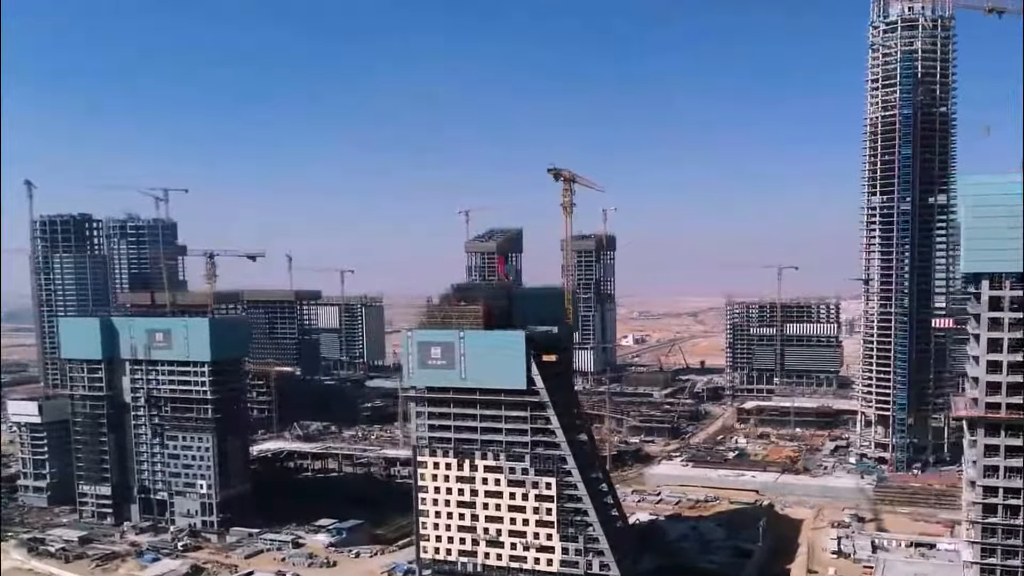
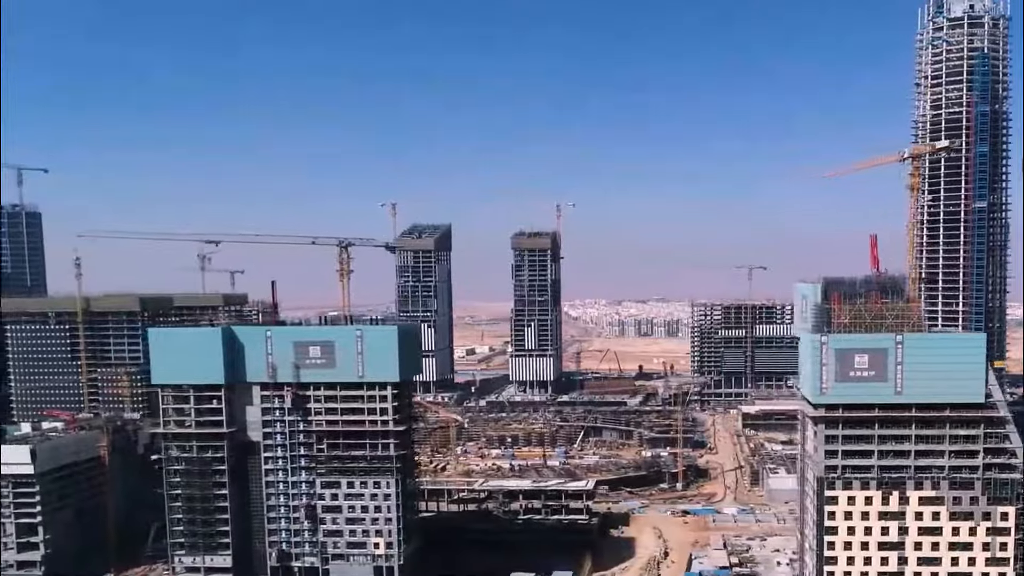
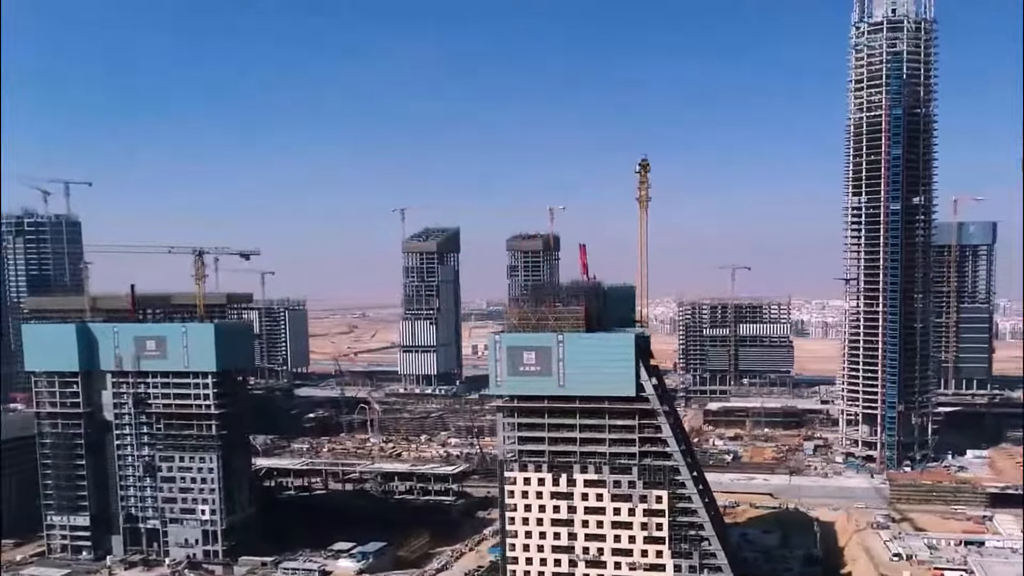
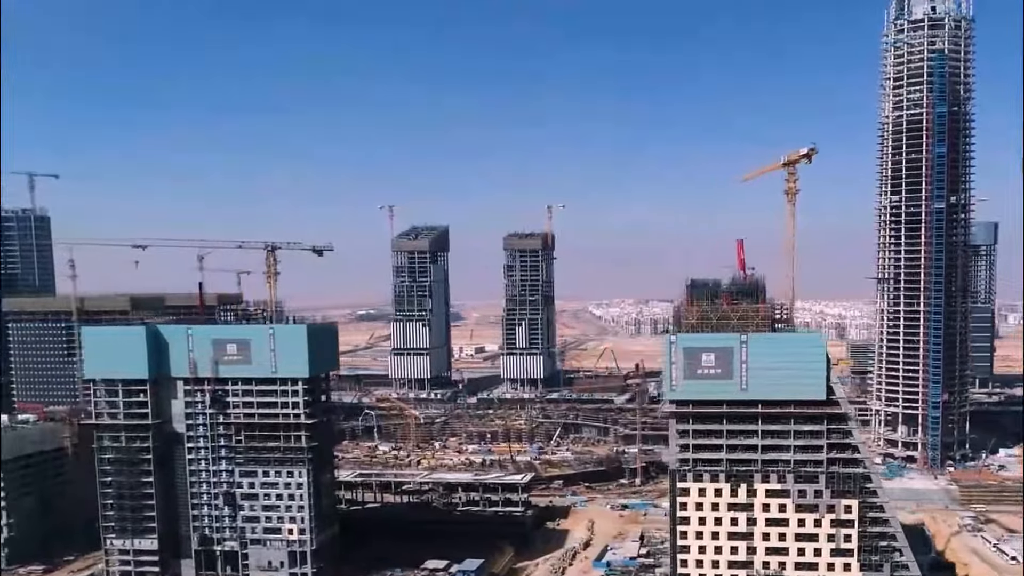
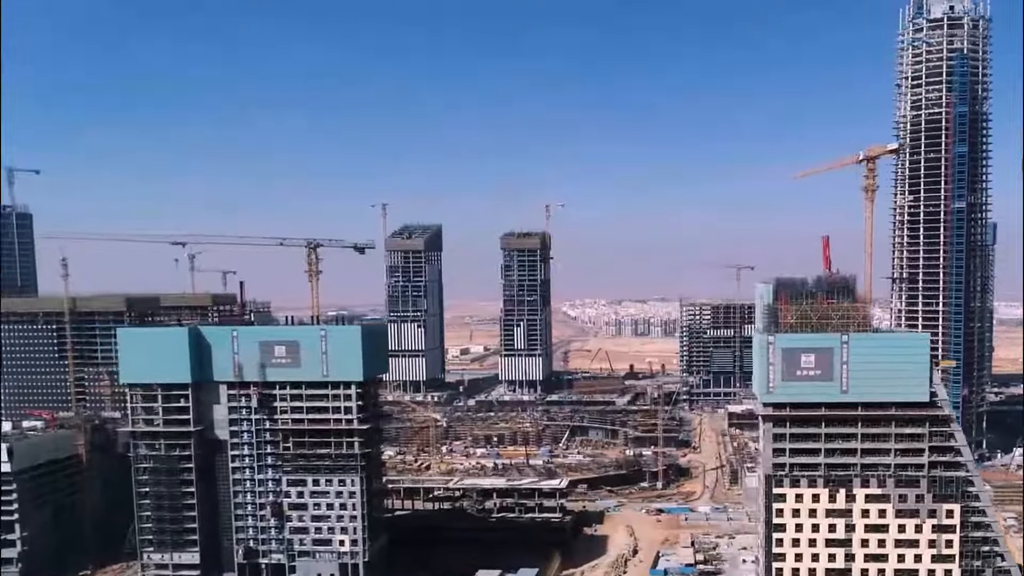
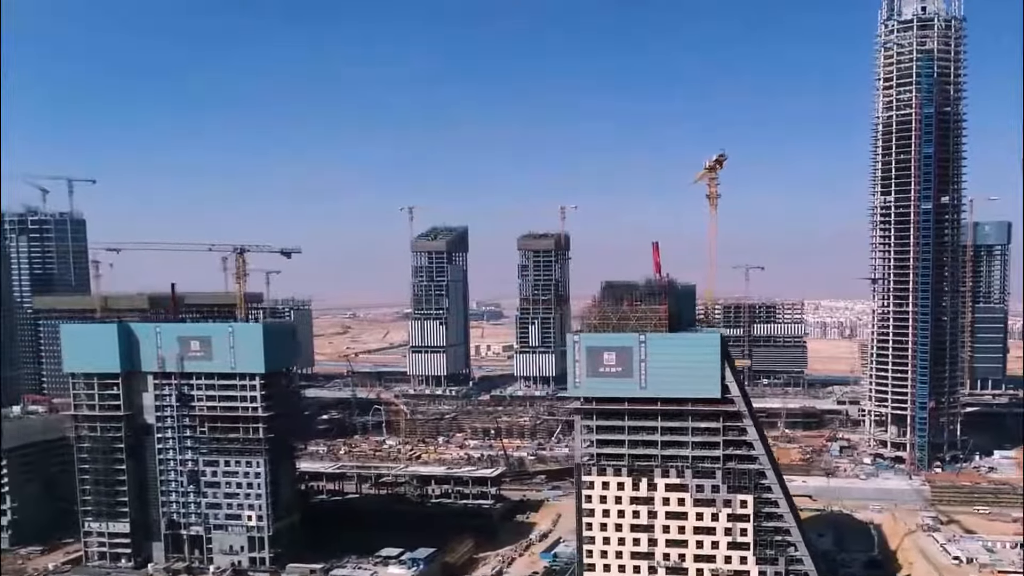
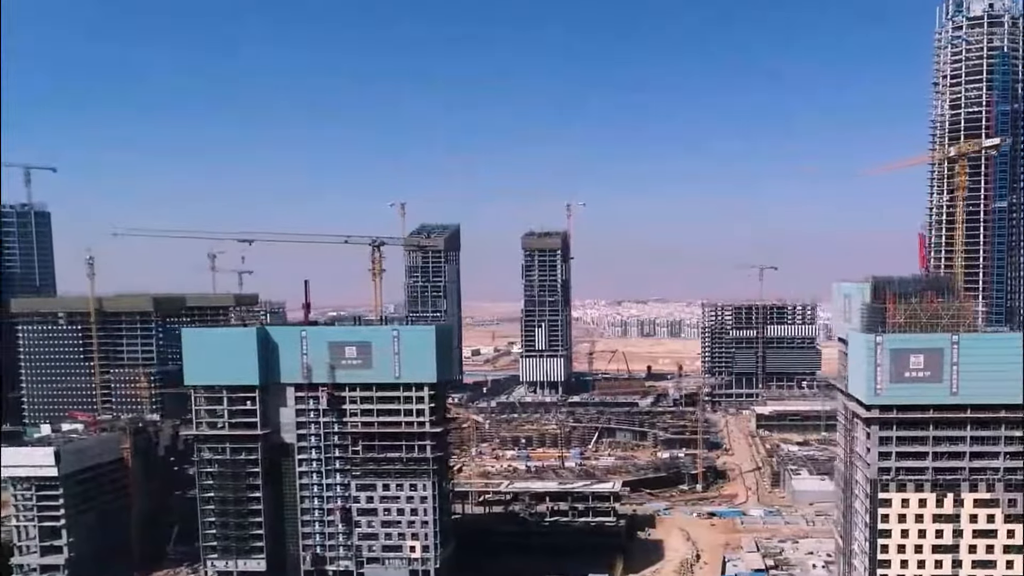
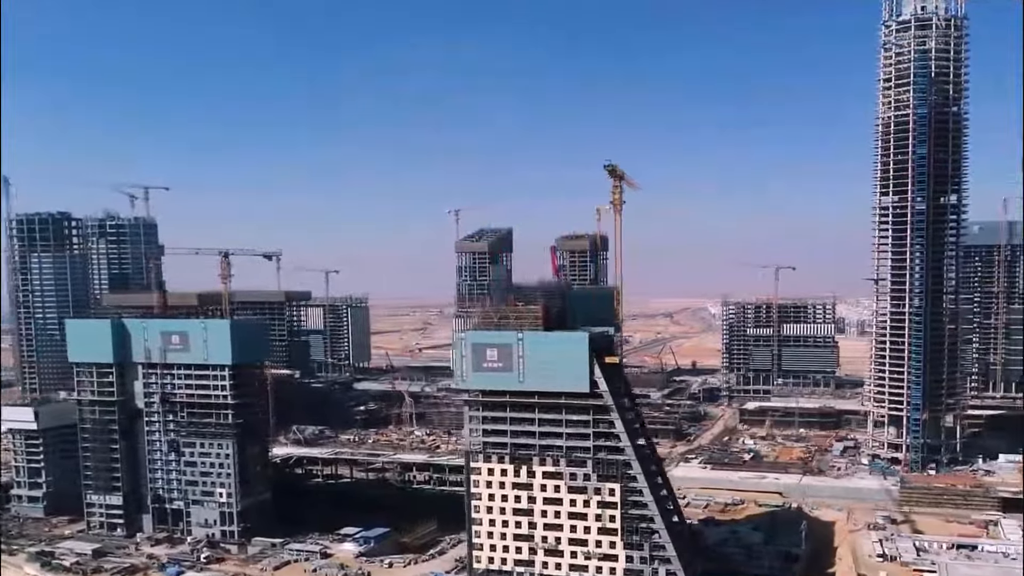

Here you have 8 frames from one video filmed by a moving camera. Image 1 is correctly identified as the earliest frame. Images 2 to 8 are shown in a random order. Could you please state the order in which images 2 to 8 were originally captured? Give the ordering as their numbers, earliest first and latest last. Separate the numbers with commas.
8, 3, 6, 4, 5, 2, 7
